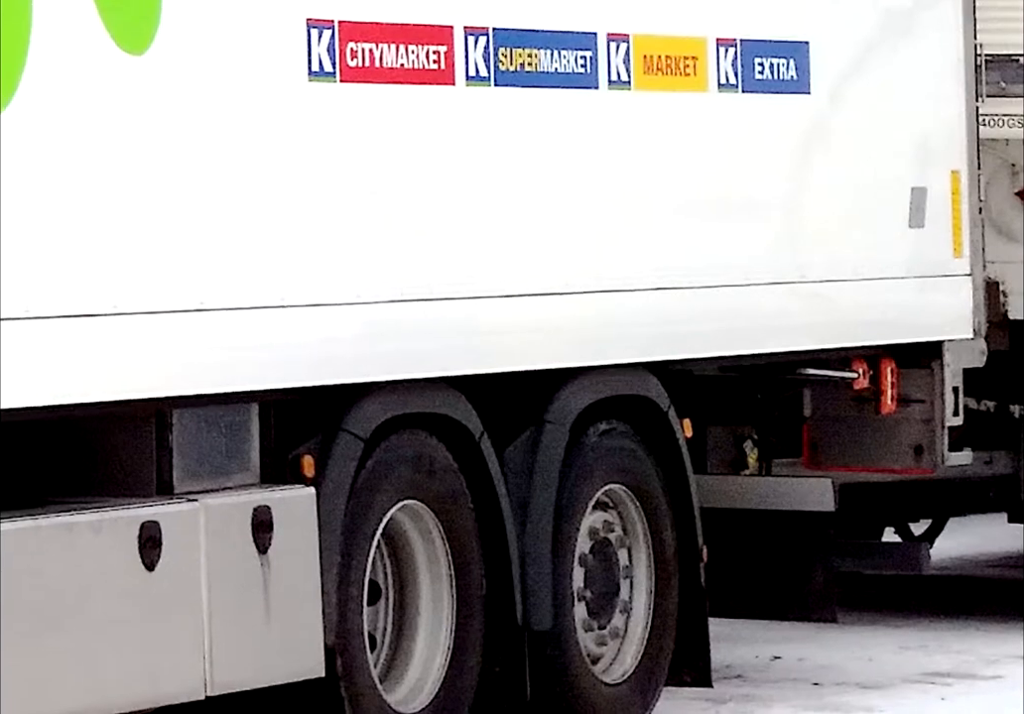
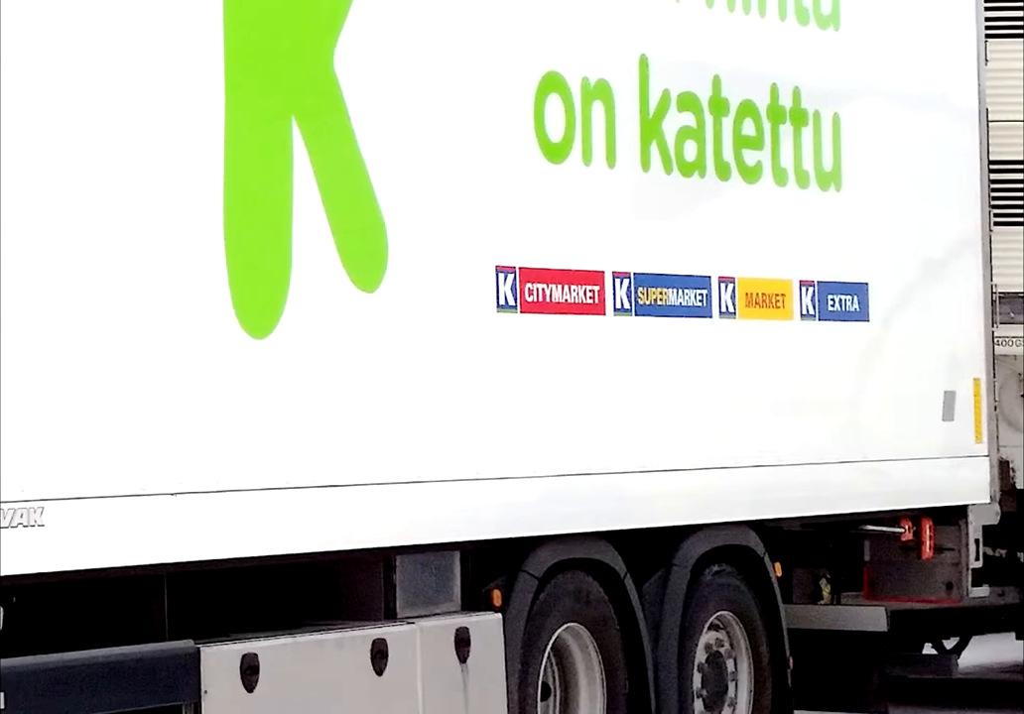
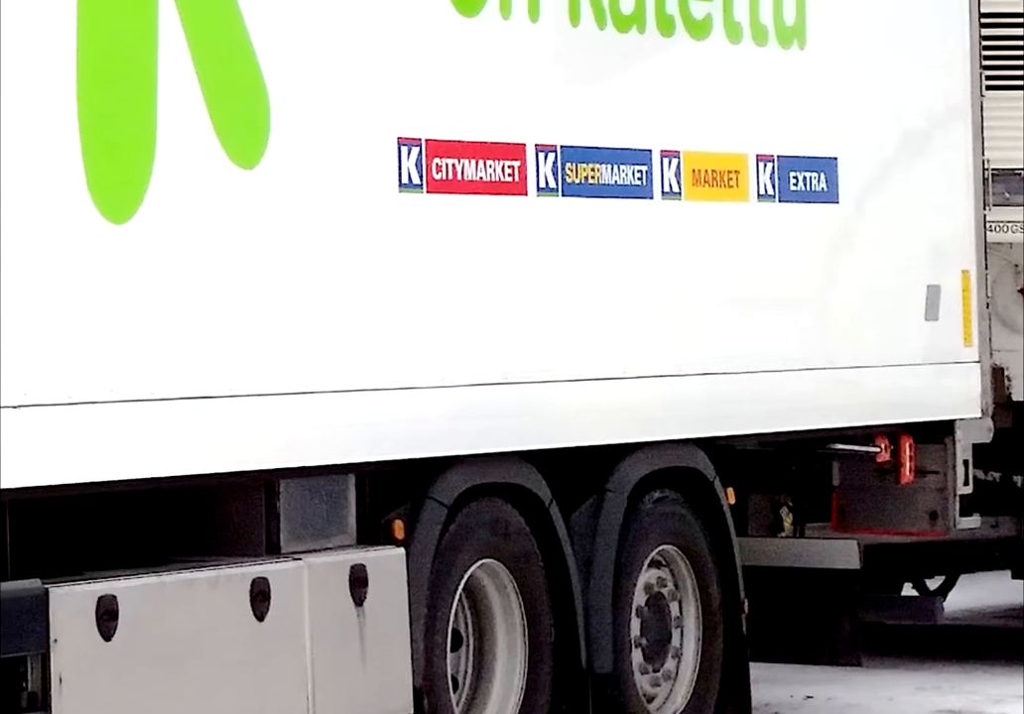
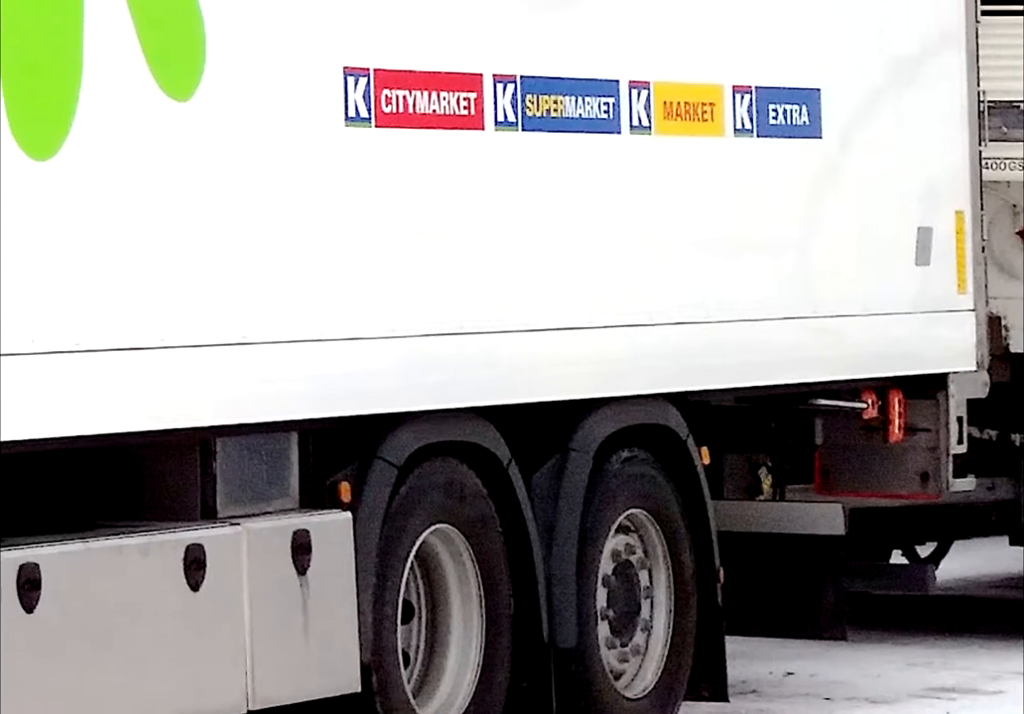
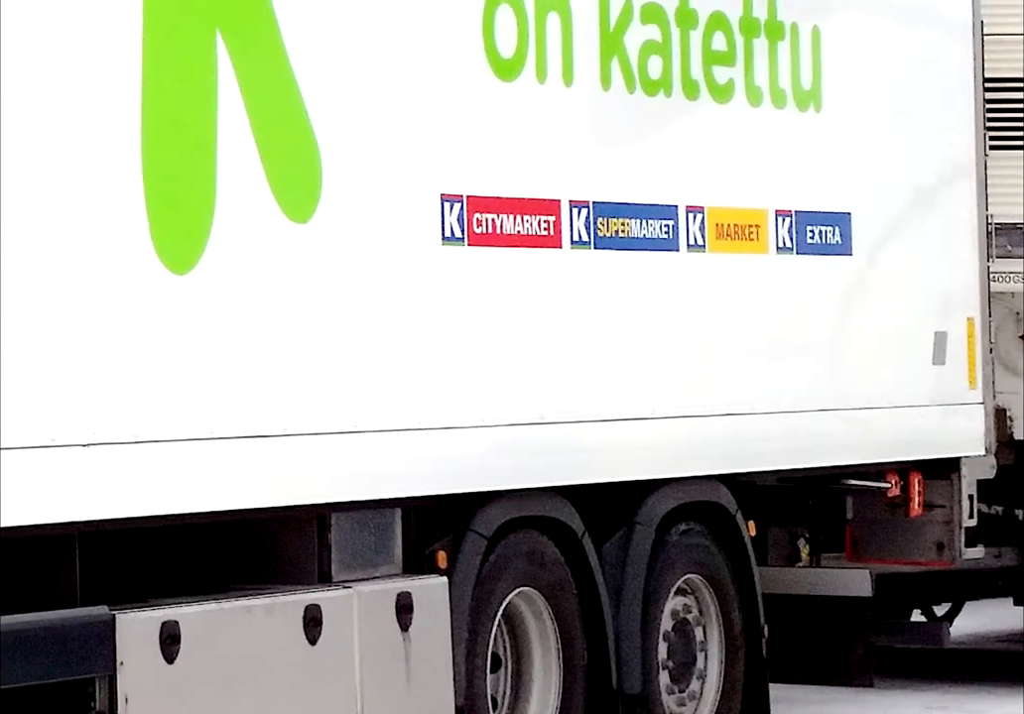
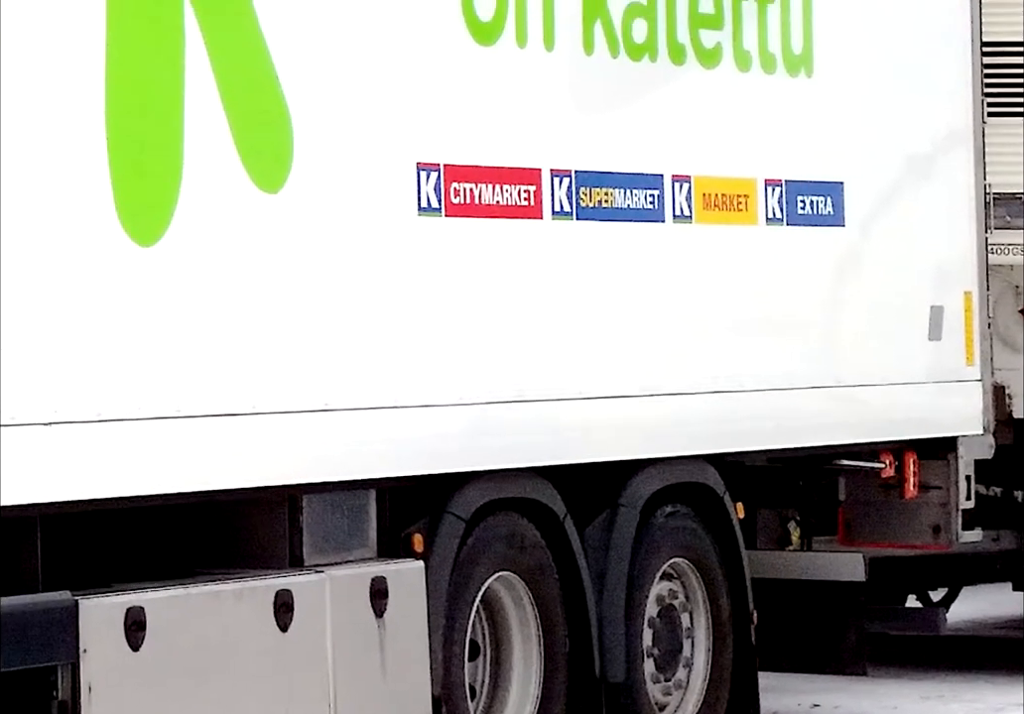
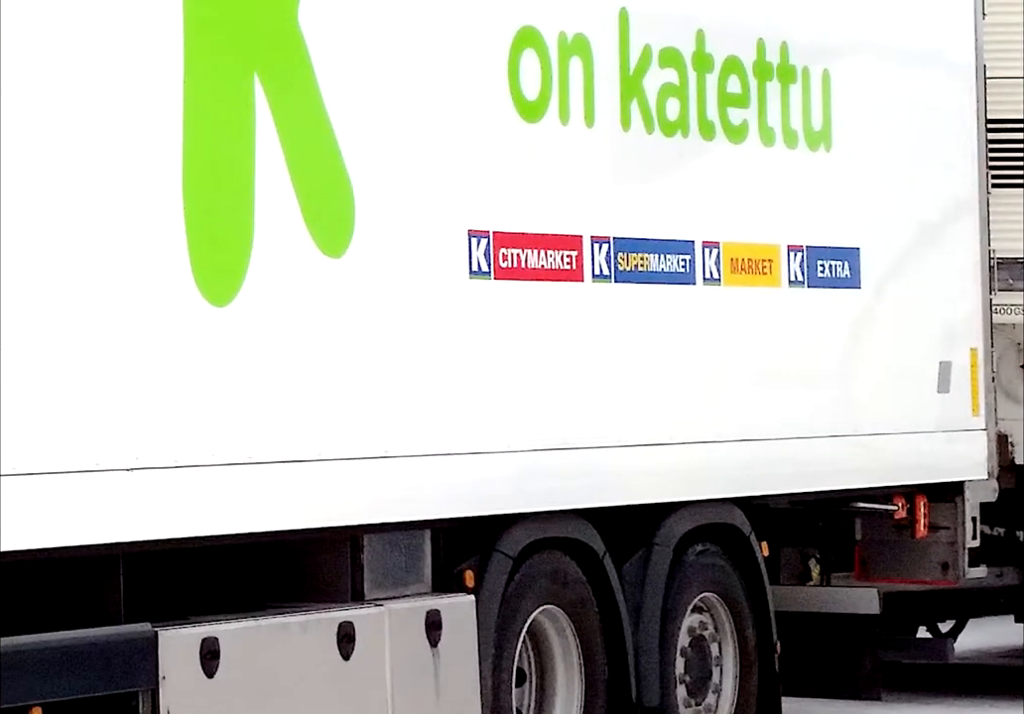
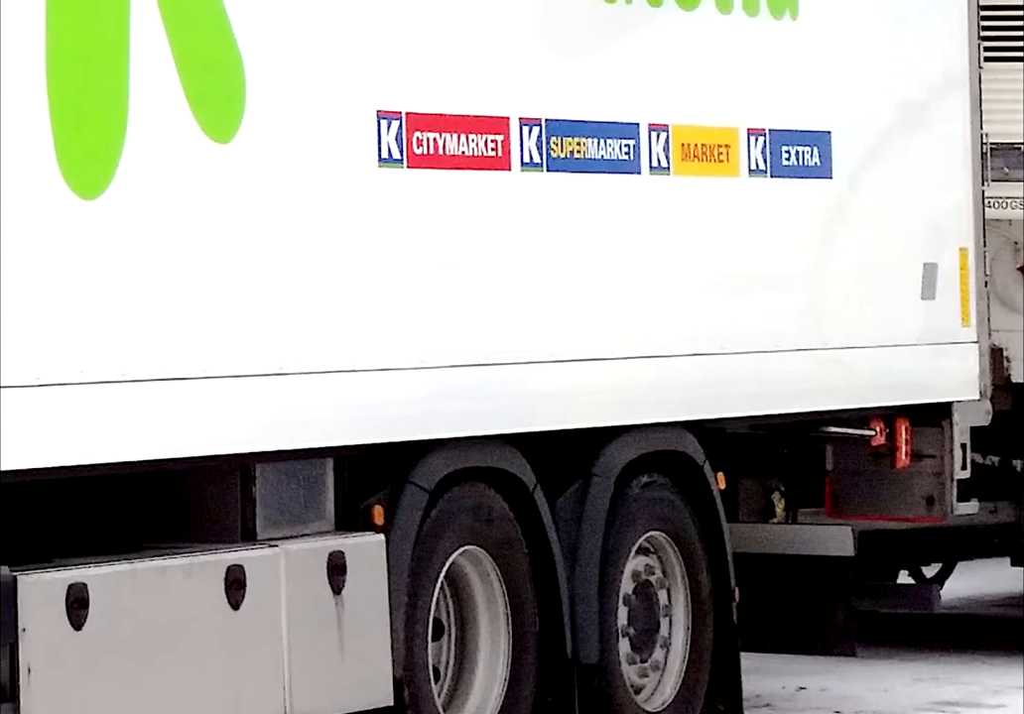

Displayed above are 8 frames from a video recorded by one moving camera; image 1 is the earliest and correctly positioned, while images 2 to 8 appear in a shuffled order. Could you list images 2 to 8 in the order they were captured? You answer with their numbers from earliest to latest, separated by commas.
4, 8, 3, 6, 5, 7, 2
